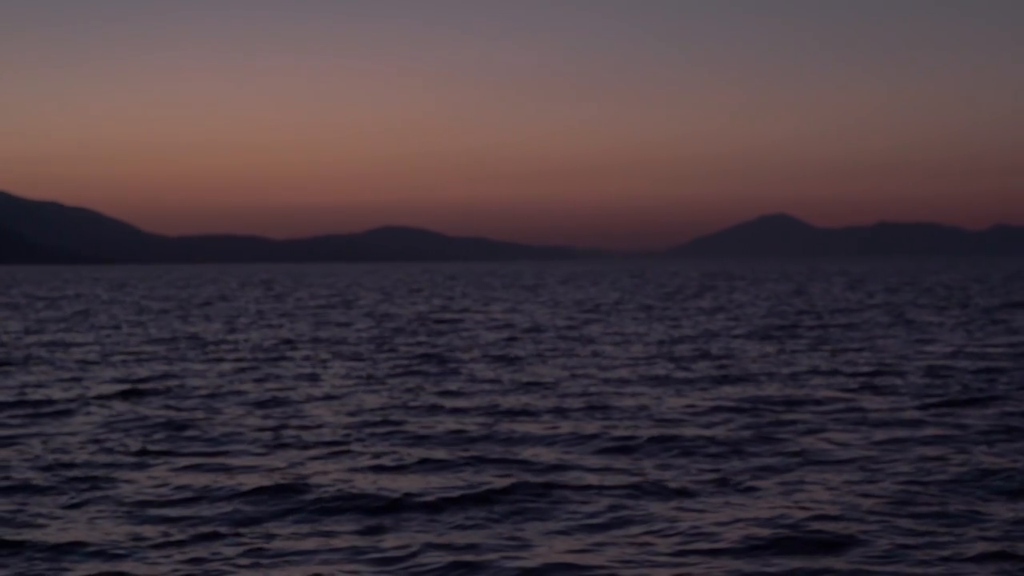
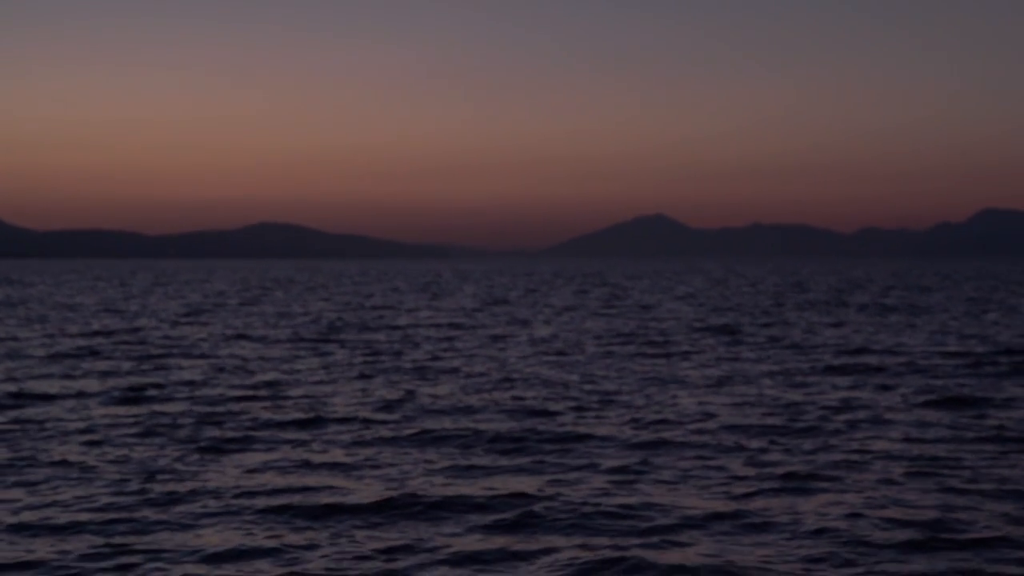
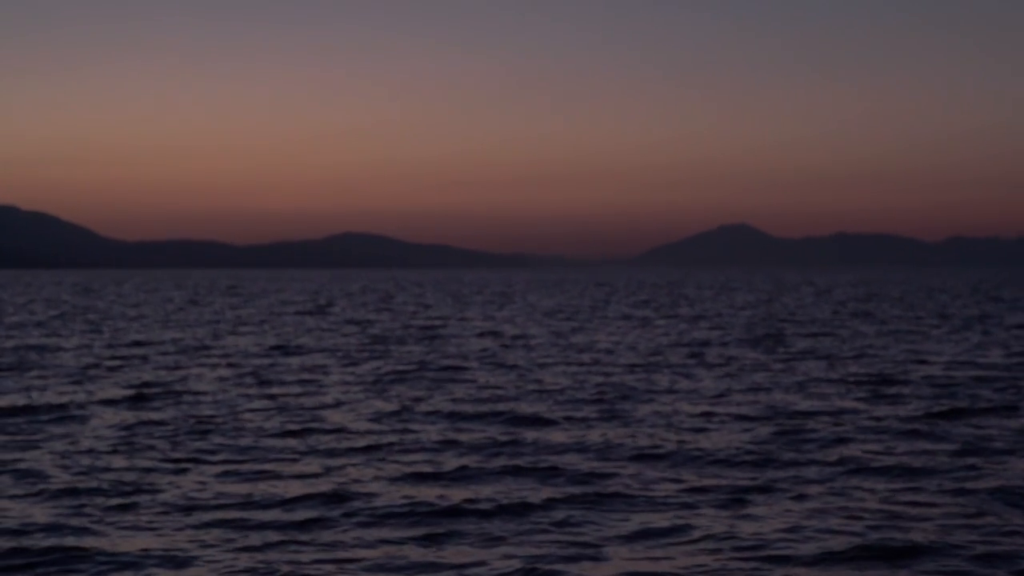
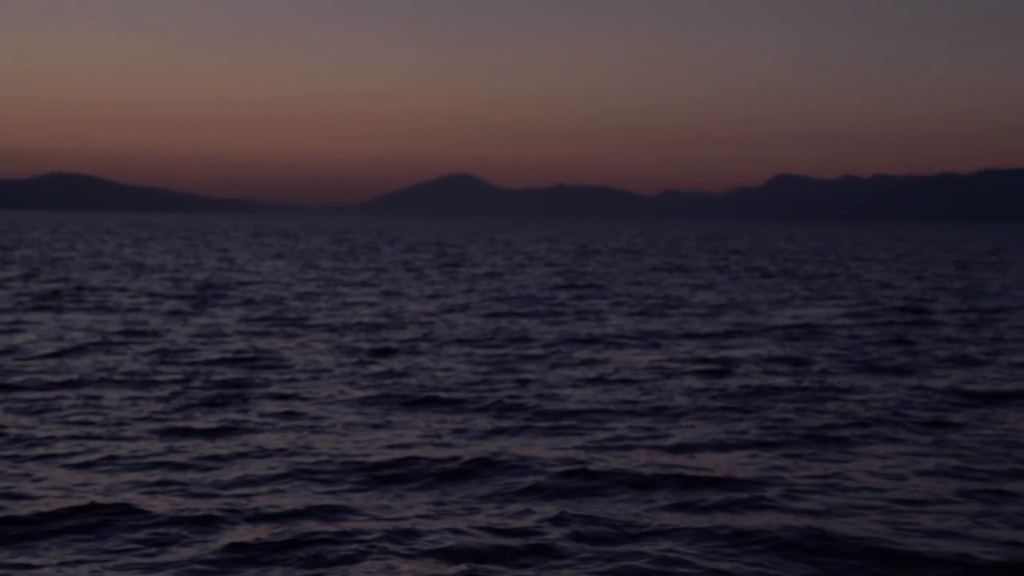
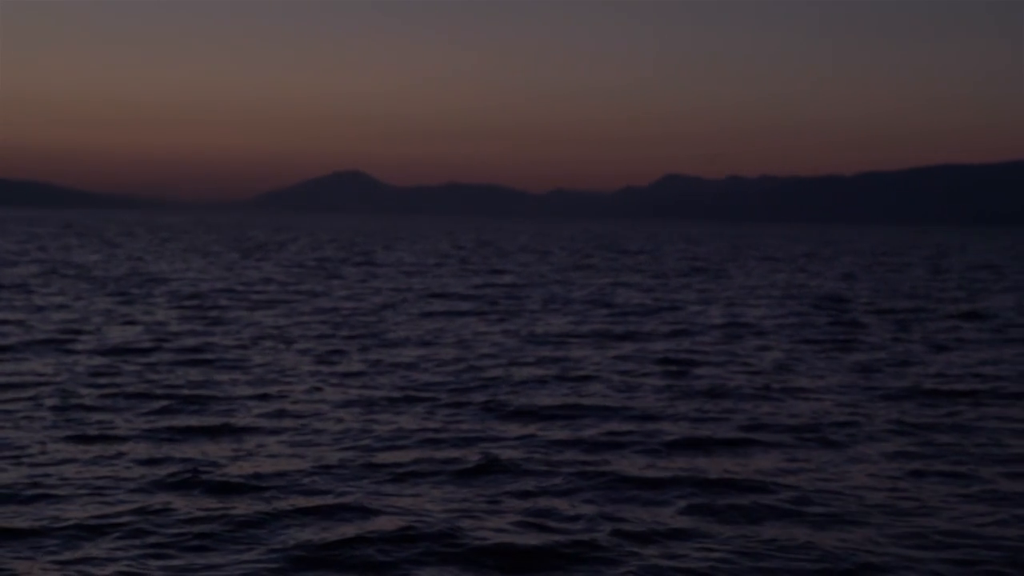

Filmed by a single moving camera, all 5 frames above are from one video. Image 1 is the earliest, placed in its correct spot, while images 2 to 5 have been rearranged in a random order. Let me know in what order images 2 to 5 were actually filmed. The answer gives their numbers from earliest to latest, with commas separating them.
3, 2, 4, 5
